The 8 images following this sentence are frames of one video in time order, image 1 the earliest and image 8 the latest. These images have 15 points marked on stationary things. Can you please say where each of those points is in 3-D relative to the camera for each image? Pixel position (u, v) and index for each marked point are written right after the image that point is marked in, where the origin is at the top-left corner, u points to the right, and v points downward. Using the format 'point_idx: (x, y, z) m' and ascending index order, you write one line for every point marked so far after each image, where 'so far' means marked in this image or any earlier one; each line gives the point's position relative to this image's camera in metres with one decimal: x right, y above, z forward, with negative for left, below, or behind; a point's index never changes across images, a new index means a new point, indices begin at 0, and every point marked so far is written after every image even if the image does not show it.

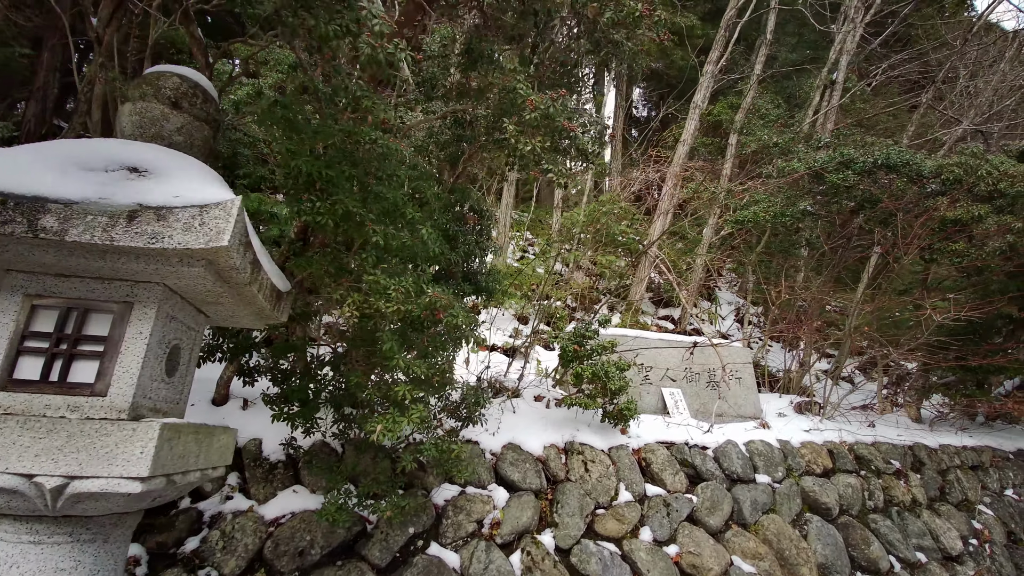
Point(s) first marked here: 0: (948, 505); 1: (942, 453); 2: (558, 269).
0: (+4.3, -2.2, +4.8) m
1: (+4.6, -1.8, +5.2) m
2: (+0.7, +0.3, +7.7) m
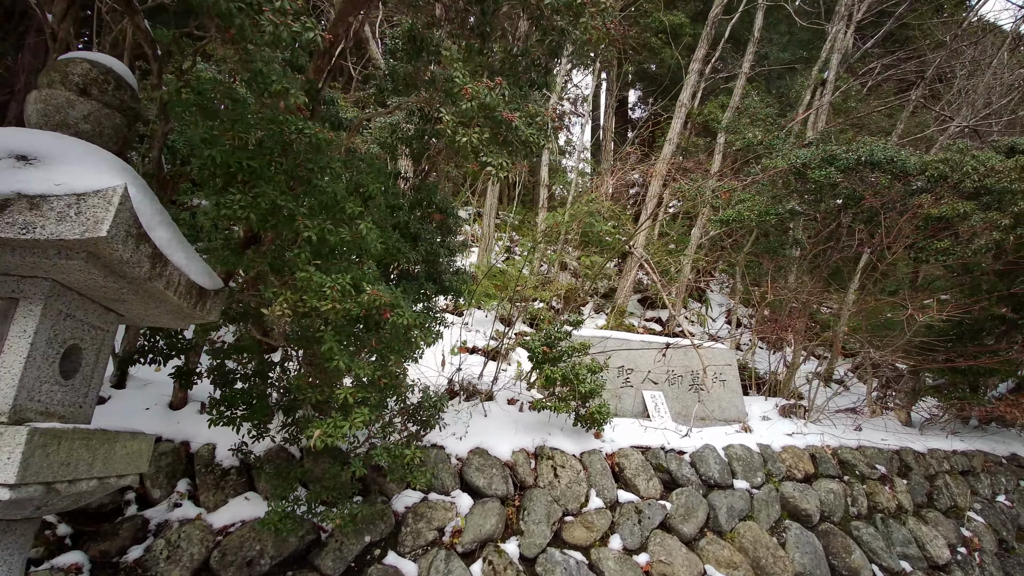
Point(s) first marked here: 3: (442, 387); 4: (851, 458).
0: (+4.1, -2.2, +4.6) m
1: (+4.4, -1.8, +5.0) m
2: (+0.5, +0.3, +7.6) m
3: (-0.6, -0.9, +4.3) m
4: (+3.2, -1.6, +4.6) m
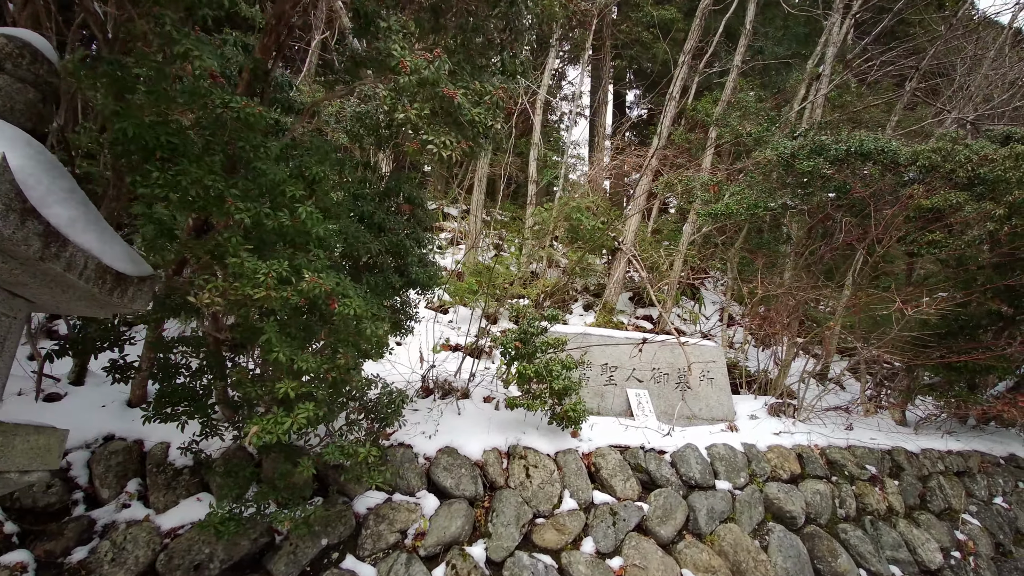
0: (+3.9, -2.1, +4.5) m
1: (+4.2, -1.7, +4.8) m
2: (+0.3, +0.3, +7.5) m
3: (-0.8, -0.9, +4.2) m
4: (+3.0, -1.6, +4.4) m
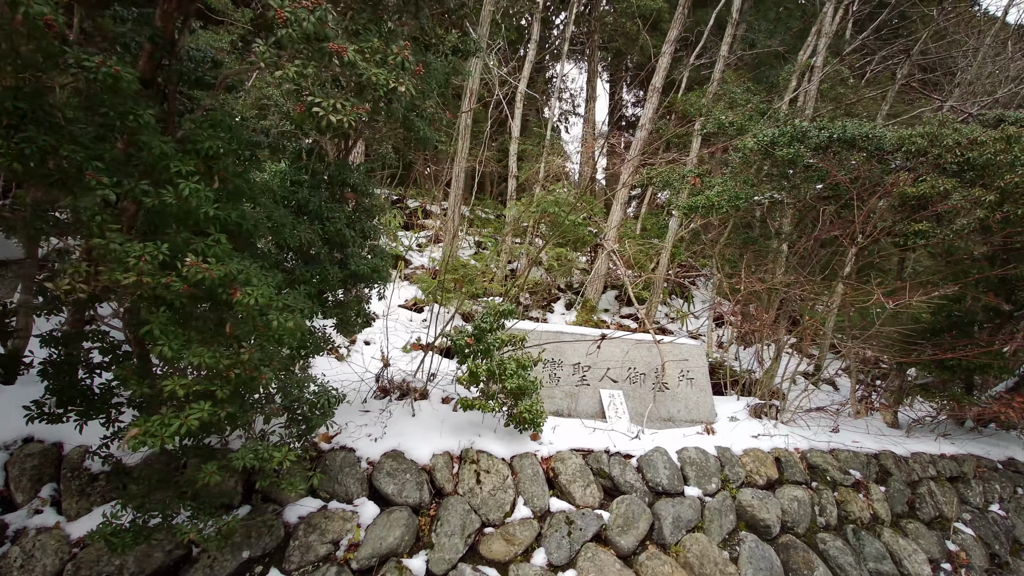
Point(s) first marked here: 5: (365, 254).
0: (+3.5, -2.1, +4.2) m
1: (+3.8, -1.7, +4.6) m
2: (0.0, +0.3, +7.3) m
3: (-1.2, -0.9, +3.9) m
4: (+2.7, -1.5, +4.1) m
5: (-1.1, +0.2, +3.5) m
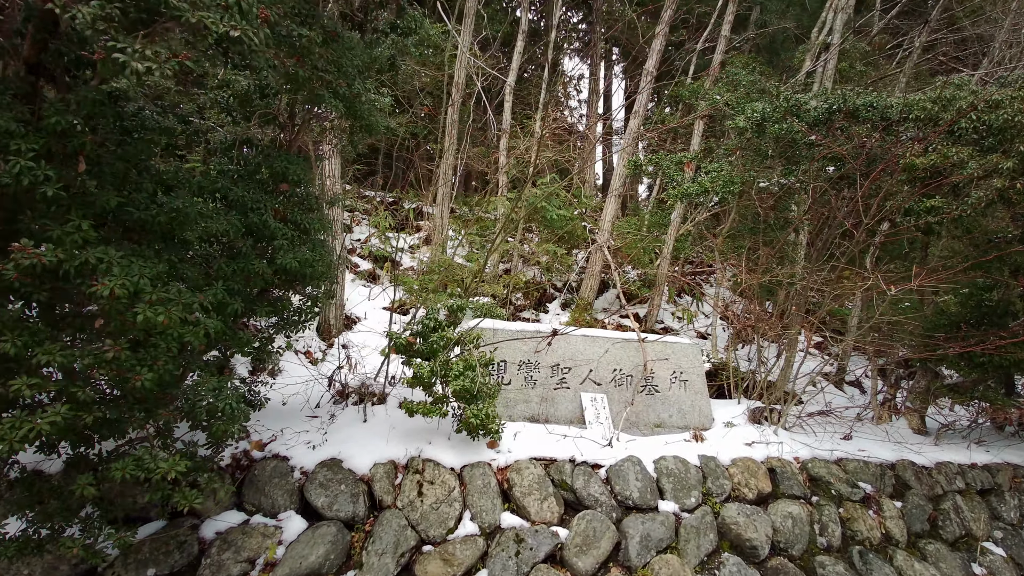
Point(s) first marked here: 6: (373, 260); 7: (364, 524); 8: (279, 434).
0: (+3.3, -1.9, +3.6) m
1: (+3.6, -1.6, +4.0) m
2: (-0.2, +0.3, +7.0) m
3: (-1.5, -0.8, +3.7) m
4: (+2.4, -1.4, +3.6) m
5: (-1.4, +0.3, +3.2) m
6: (-2.0, +0.4, +6.9) m
7: (-0.9, -1.5, +2.9) m
8: (-1.6, -1.0, +3.2) m
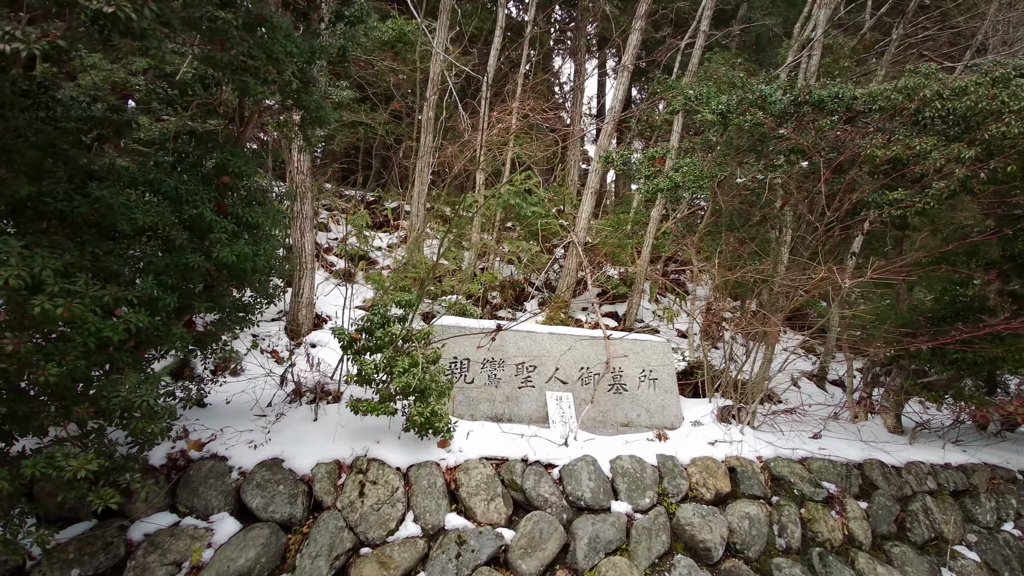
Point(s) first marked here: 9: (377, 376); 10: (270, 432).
0: (+2.9, -1.9, +3.5) m
1: (+3.2, -1.5, +3.9) m
2: (-0.5, +0.4, +6.9) m
3: (-1.8, -0.8, +3.6) m
4: (+2.0, -1.4, +3.5) m
5: (-1.8, +0.3, +3.1) m
6: (-2.4, +0.4, +6.8) m
7: (-1.3, -1.4, +2.8) m
8: (-1.9, -1.0, +3.2) m
9: (-0.9, -0.6, +3.2) m
10: (-1.6, -1.0, +3.2) m
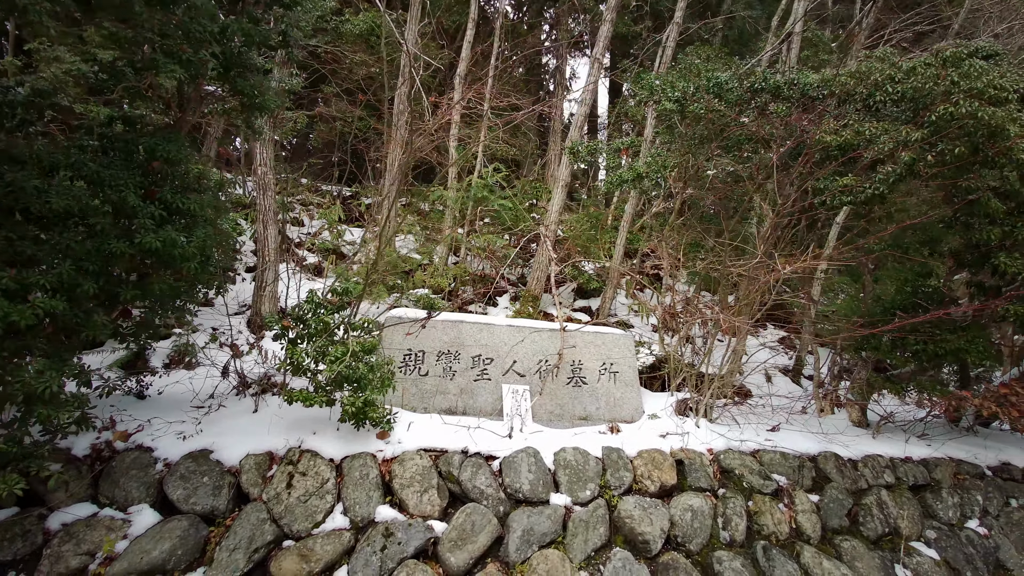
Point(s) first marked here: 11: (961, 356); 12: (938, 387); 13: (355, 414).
0: (+2.5, -1.8, +3.4) m
1: (+2.8, -1.4, +3.8) m
2: (-0.9, +0.4, +6.8) m
3: (-2.3, -0.7, +3.6) m
4: (+1.6, -1.3, +3.5) m
5: (-2.2, +0.4, +3.1) m
6: (-2.8, +0.5, +6.8) m
7: (-1.7, -1.3, +2.8) m
8: (-2.4, -0.9, +3.1) m
9: (-1.3, -0.5, +3.1) m
10: (-2.1, -0.9, +3.2) m
11: (+3.8, -0.6, +4.0) m
12: (+3.8, -0.9, +4.2) m
13: (-1.0, -0.8, +3.1) m
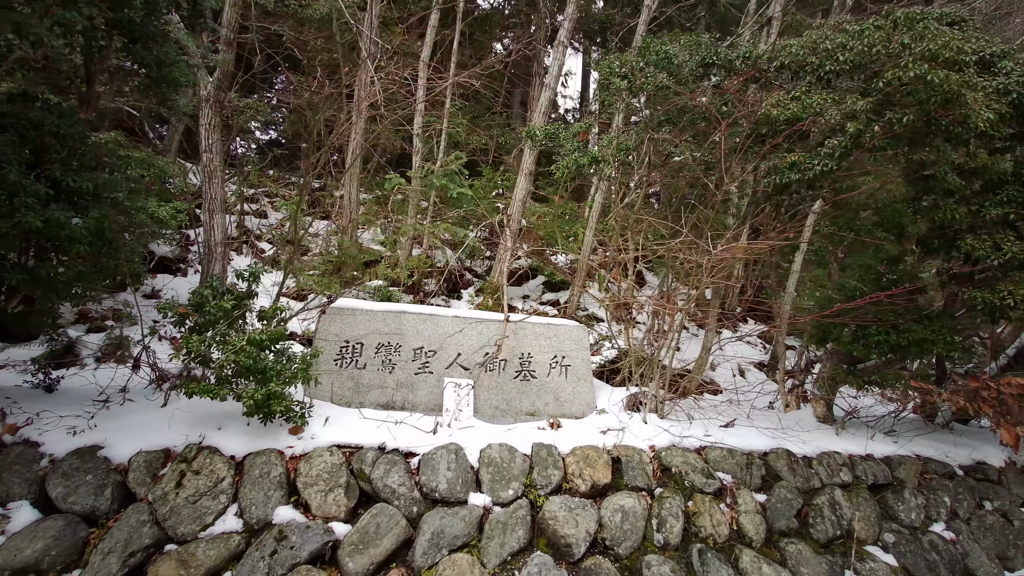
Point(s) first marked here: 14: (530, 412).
0: (+2.0, -1.7, +3.2) m
1: (+2.3, -1.3, +3.6) m
2: (-1.4, +0.5, +6.6) m
3: (-2.8, -0.6, +3.3) m
4: (+1.1, -1.2, +3.2) m
5: (-2.7, +0.5, +2.9) m
6: (-3.3, +0.6, +6.6) m
7: (-2.2, -1.2, +2.6) m
8: (-2.9, -0.8, +2.9) m
9: (-1.8, -0.4, +2.9) m
10: (-2.6, -0.8, +2.9) m
11: (+3.3, -0.5, +3.8) m
12: (+3.3, -0.8, +4.0) m
13: (-1.5, -0.7, +2.8) m
14: (0.0, -0.9, +3.5) m
